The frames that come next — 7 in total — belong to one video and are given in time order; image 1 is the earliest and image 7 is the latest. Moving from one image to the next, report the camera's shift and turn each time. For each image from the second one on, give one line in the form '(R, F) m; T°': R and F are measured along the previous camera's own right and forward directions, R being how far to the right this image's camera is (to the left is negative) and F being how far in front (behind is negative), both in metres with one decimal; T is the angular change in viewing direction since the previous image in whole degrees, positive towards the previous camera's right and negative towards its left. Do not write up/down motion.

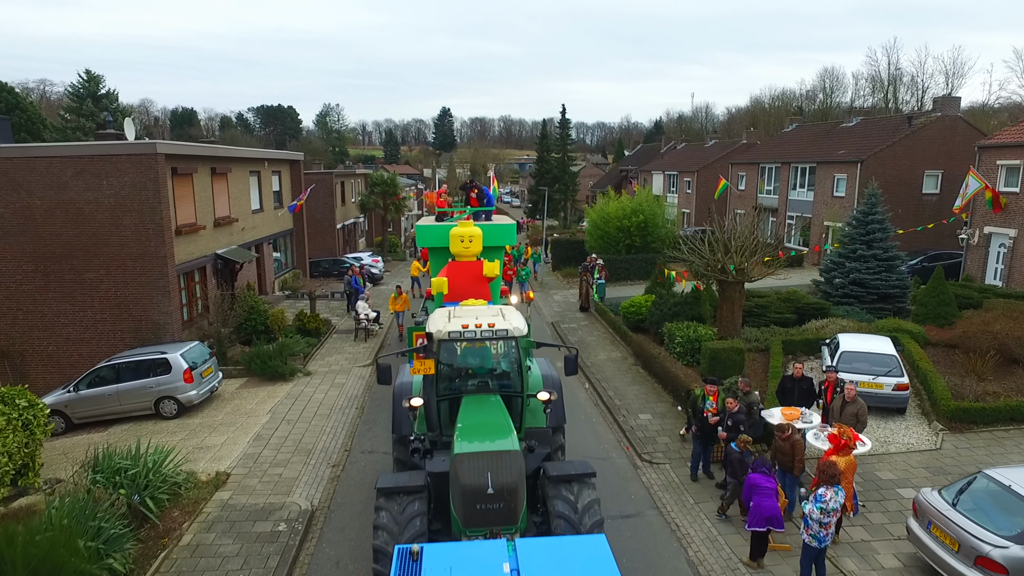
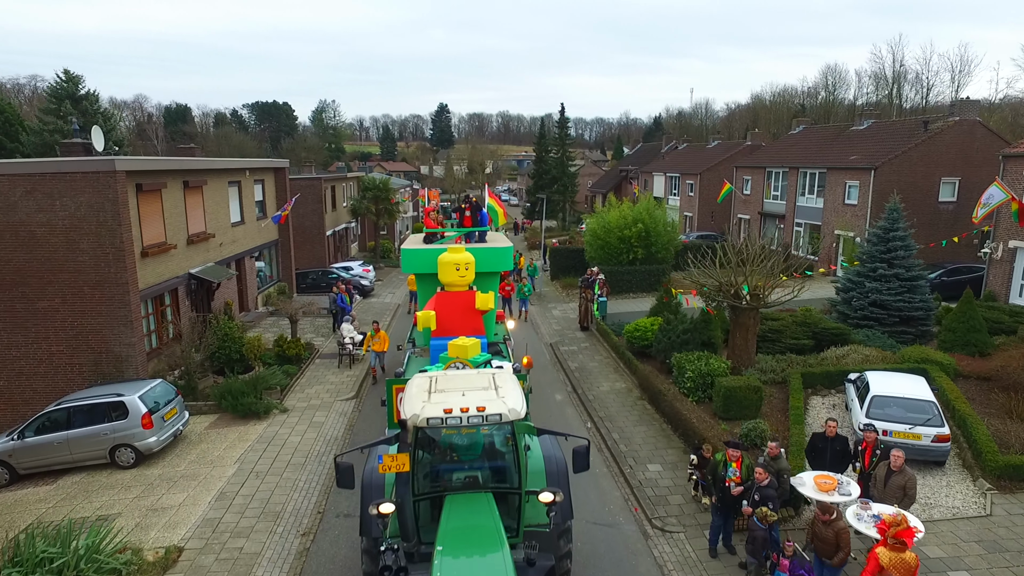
(+0.1, +1.2) m; 0°
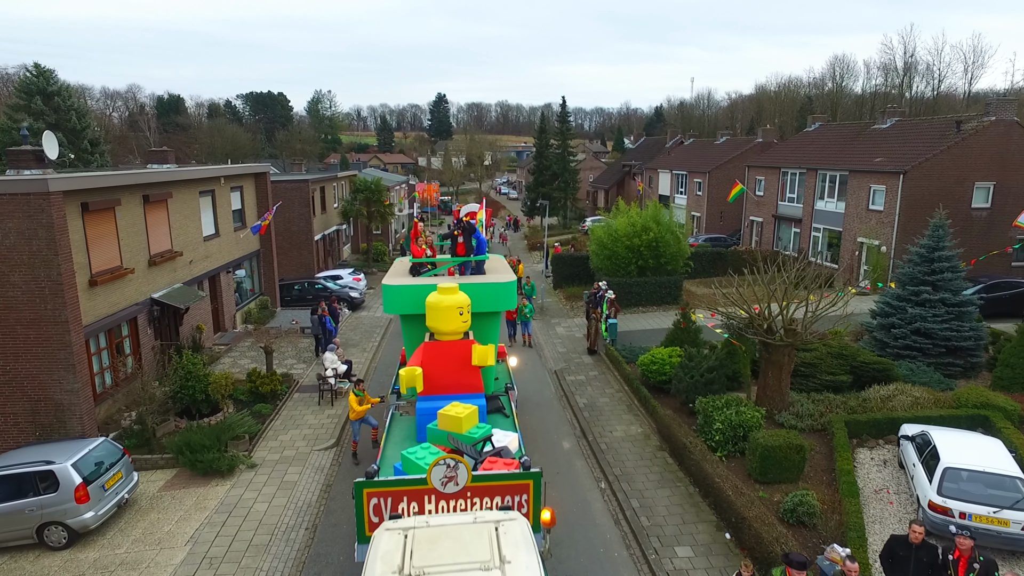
(0.0, +1.7) m; 0°
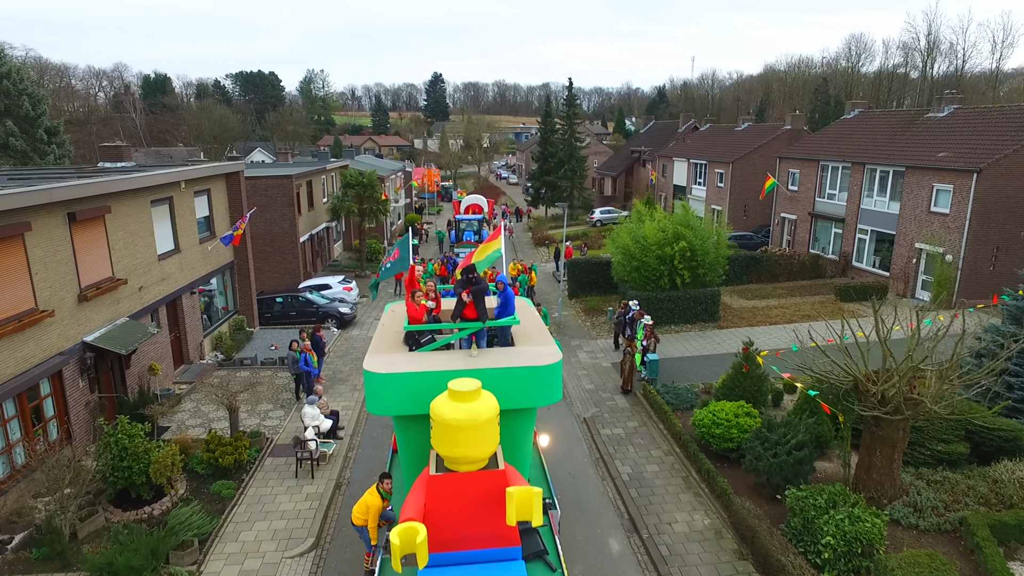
(-0.5, +2.9) m; 0°
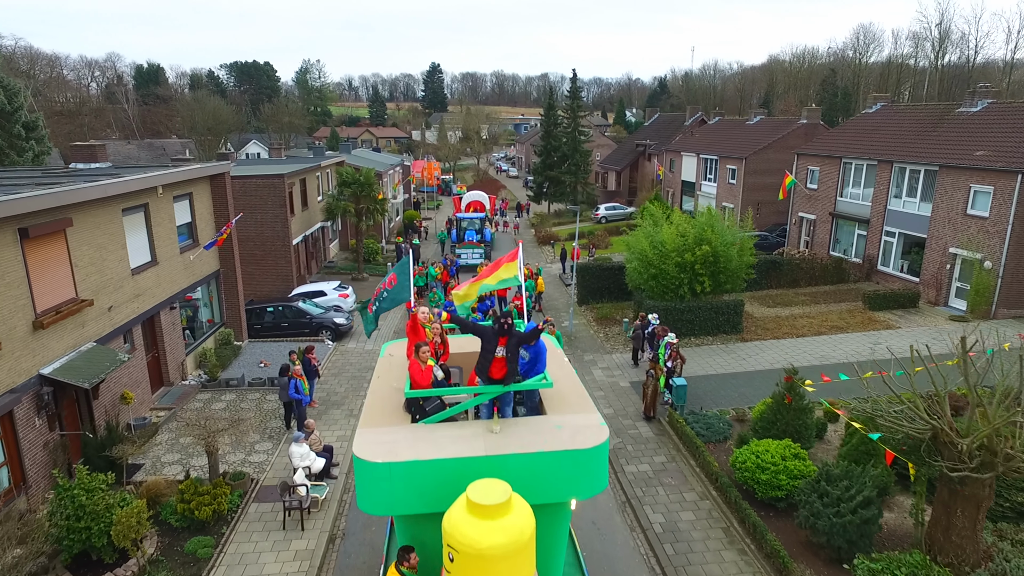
(-0.3, +1.4) m; 0°
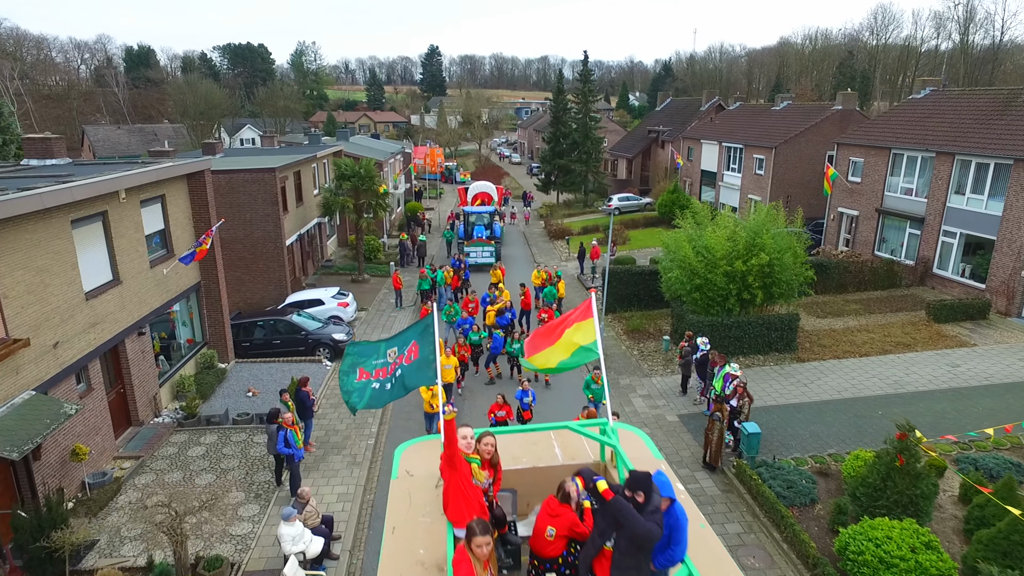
(-0.7, +2.3) m; 0°
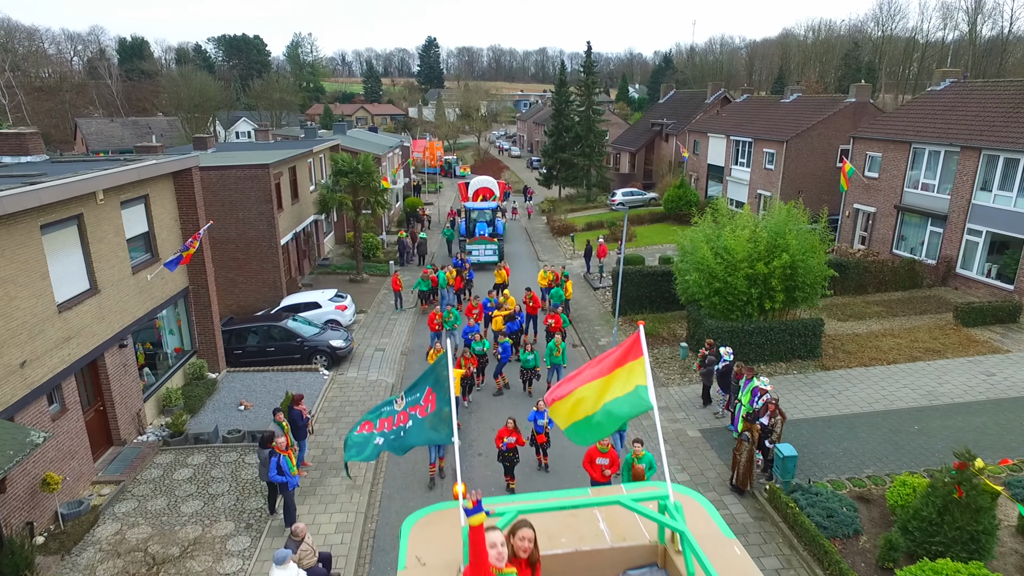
(-0.2, +0.9) m; 0°
